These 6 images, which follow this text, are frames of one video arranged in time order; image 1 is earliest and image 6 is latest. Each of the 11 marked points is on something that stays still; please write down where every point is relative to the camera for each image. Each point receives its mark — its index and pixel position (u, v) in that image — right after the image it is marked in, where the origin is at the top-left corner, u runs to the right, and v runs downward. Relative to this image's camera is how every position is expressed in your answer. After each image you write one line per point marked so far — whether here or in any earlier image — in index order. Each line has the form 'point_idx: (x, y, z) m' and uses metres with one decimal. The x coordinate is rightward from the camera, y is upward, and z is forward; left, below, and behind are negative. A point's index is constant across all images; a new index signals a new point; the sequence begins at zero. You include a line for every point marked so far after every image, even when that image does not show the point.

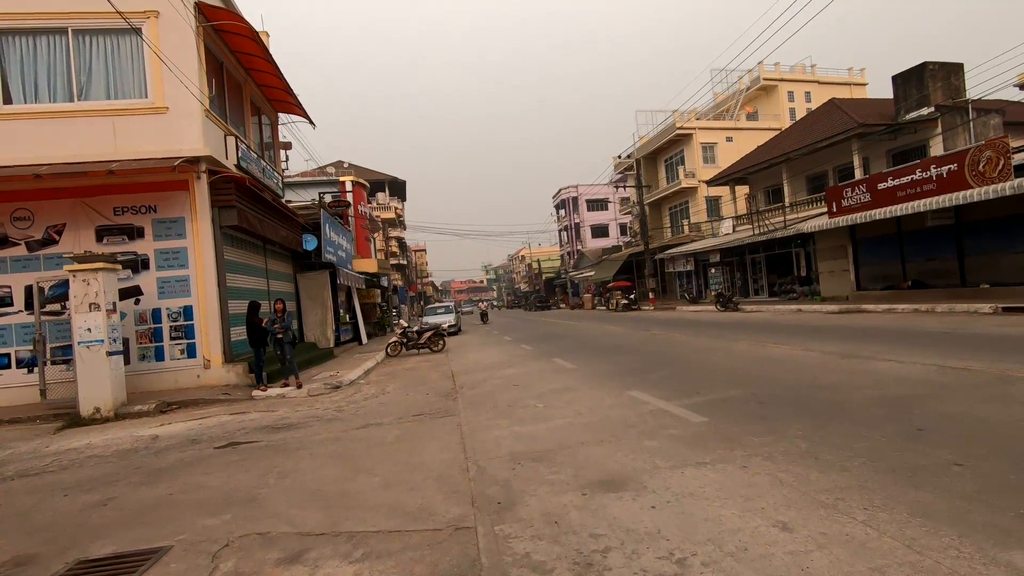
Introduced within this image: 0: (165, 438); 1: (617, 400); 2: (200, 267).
0: (-5.0, -2.2, +8.0) m
1: (+1.4, -1.5, +7.2) m
2: (-6.4, +0.4, +11.4) m
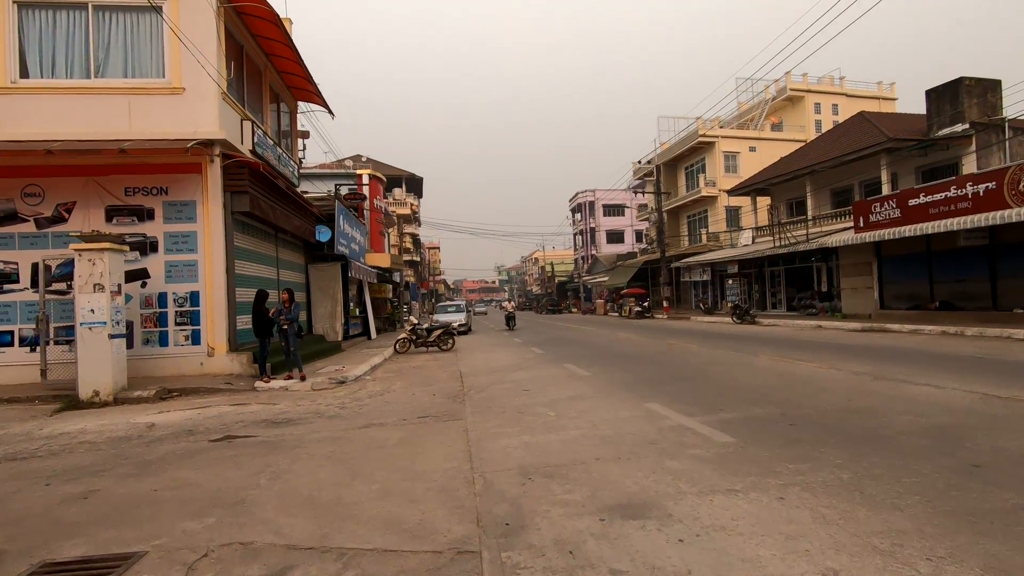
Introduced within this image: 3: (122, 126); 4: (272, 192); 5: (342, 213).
0: (-4.9, -1.9, +7.7) m
1: (+1.5, -1.5, +6.8) m
2: (-6.1, +0.7, +11.1) m
3: (-7.7, +3.2, +10.9) m
4: (-5.7, +2.3, +13.1) m
5: (-5.3, +2.3, +17.2) m
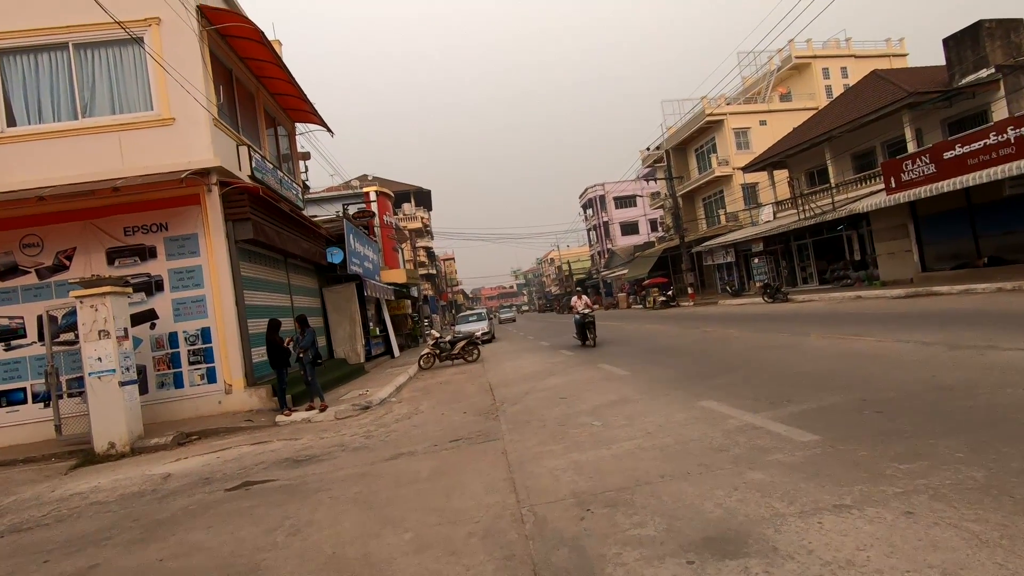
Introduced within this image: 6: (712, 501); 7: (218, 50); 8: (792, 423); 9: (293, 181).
0: (-4.4, -2.4, +7.2) m
1: (+2.0, -1.4, +6.0) m
2: (-5.7, 0.0, +10.6) m
3: (-7.6, +2.4, +10.5) m
4: (-5.4, +1.6, +12.6) m
5: (-4.9, +1.7, +16.7) m
6: (+1.3, -1.4, +3.6) m
7: (-6.3, +5.1, +11.9) m
8: (+2.6, -1.2, +5.1) m
9: (-6.4, +3.1, +16.2) m
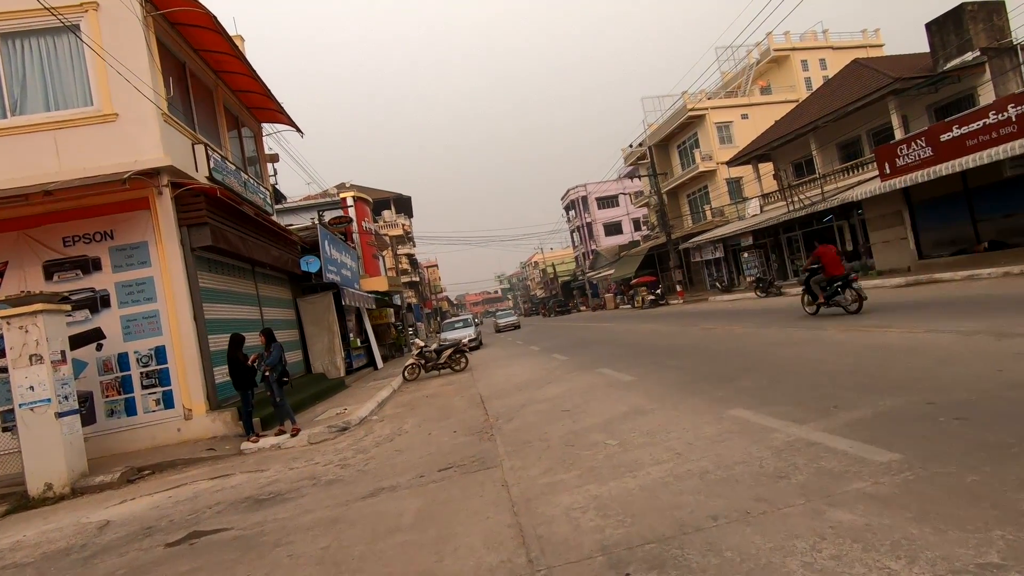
0: (-4.3, -2.6, +6.0) m
1: (+1.9, -1.3, +5.1) m
2: (-5.9, -0.2, +9.5) m
3: (-7.8, +2.1, +9.4) m
4: (-5.7, +1.4, +11.5) m
5: (-5.3, +1.4, +15.6) m
6: (+1.4, -1.3, +2.7) m
7: (-6.7, +4.8, +10.8) m
8: (+2.6, -1.1, +4.2) m
9: (-6.9, +2.8, +15.1) m
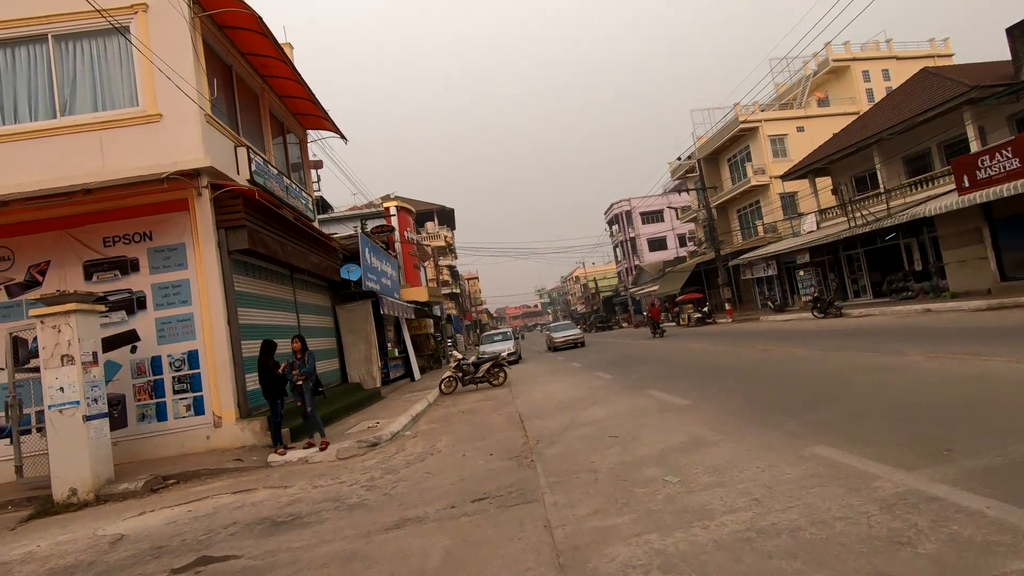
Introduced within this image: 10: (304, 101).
0: (-3.9, -2.6, +5.7) m
1: (+2.3, -1.4, +4.3) m
2: (-5.2, -0.2, +9.3) m
3: (-7.1, +2.1, +9.3) m
4: (-4.8, +1.3, +11.3) m
5: (-4.1, +1.2, +15.4) m
6: (+1.5, -1.3, +1.9) m
7: (-5.8, +4.8, +10.7) m
8: (+2.9, -1.2, +3.4) m
9: (-5.7, +2.6, +15.0) m
10: (-5.5, +4.9, +14.5) m
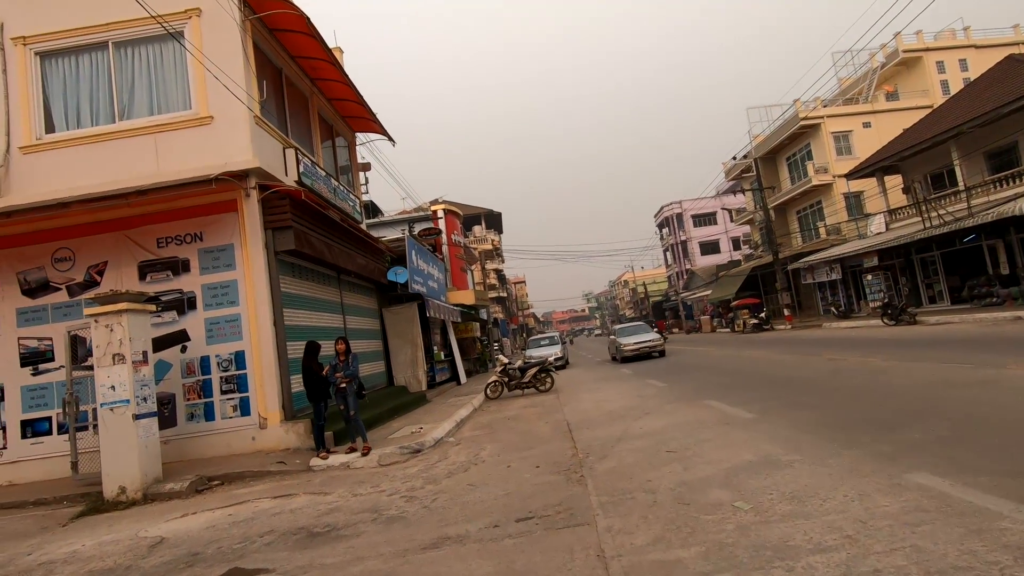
0: (-3.5, -2.6, +5.5) m
1: (+2.6, -1.4, +3.7) m
2: (-4.4, -0.2, +9.3) m
3: (-6.2, +2.1, +9.5) m
4: (-3.8, +1.2, +11.3) m
5: (-2.8, +1.2, +15.3) m
6: (+1.7, -1.3, +1.4) m
7: (-4.9, +4.8, +10.8) m
8: (+3.2, -1.2, +2.7) m
9: (-4.4, +2.6, +15.0) m
10: (-4.2, +4.8, +14.5) m
